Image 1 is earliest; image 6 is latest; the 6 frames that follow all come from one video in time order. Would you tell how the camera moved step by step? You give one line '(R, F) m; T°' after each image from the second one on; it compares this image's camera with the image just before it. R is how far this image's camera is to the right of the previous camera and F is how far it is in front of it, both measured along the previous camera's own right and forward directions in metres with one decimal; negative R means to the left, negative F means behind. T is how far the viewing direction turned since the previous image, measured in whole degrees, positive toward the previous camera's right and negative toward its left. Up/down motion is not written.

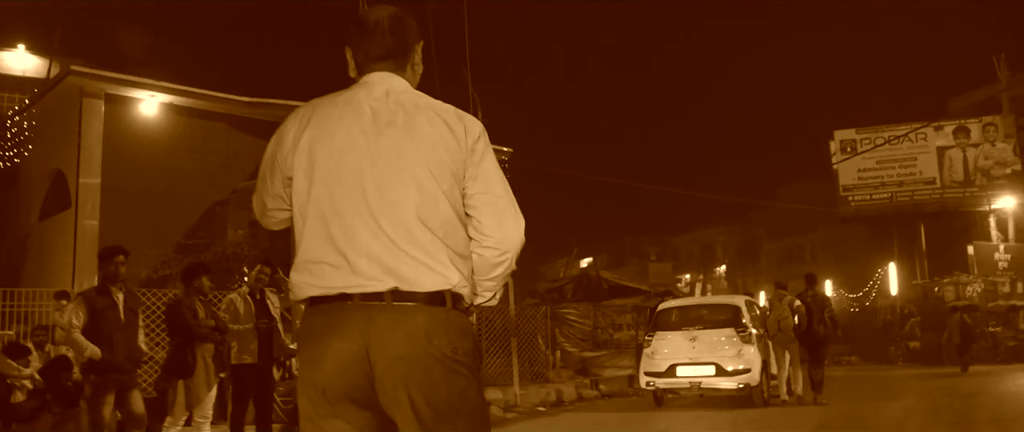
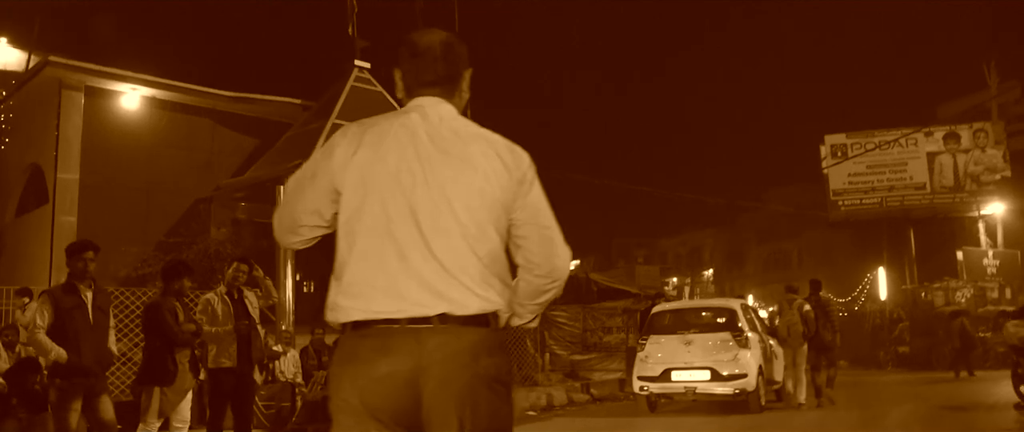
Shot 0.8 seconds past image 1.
(-0.1, +0.3) m; +1°
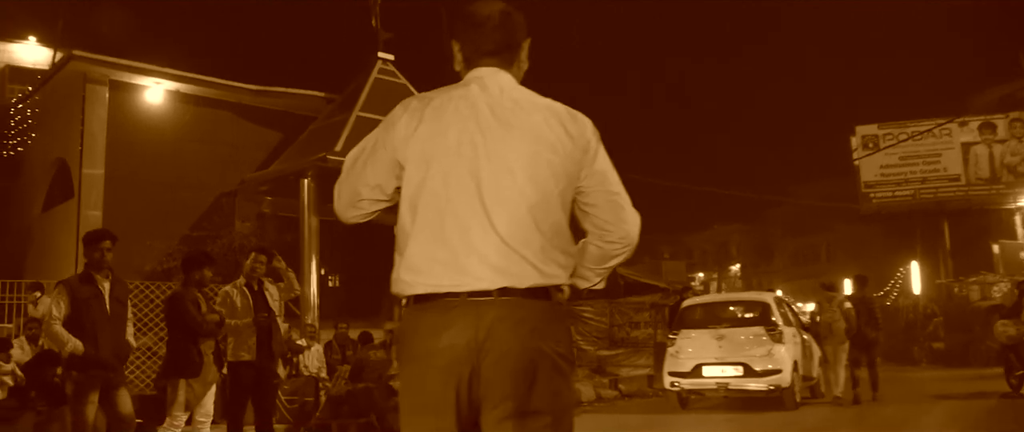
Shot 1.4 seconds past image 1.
(0.0, +0.2) m; -2°
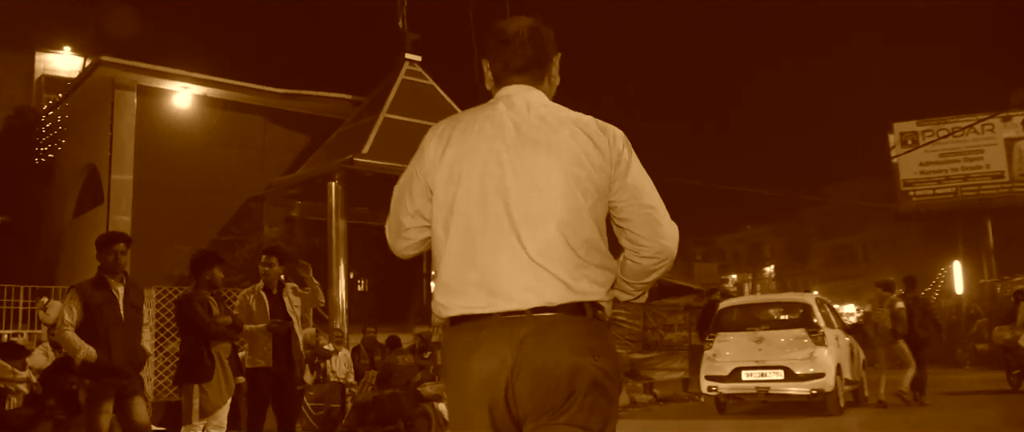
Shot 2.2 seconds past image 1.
(0.0, +0.2) m; -2°
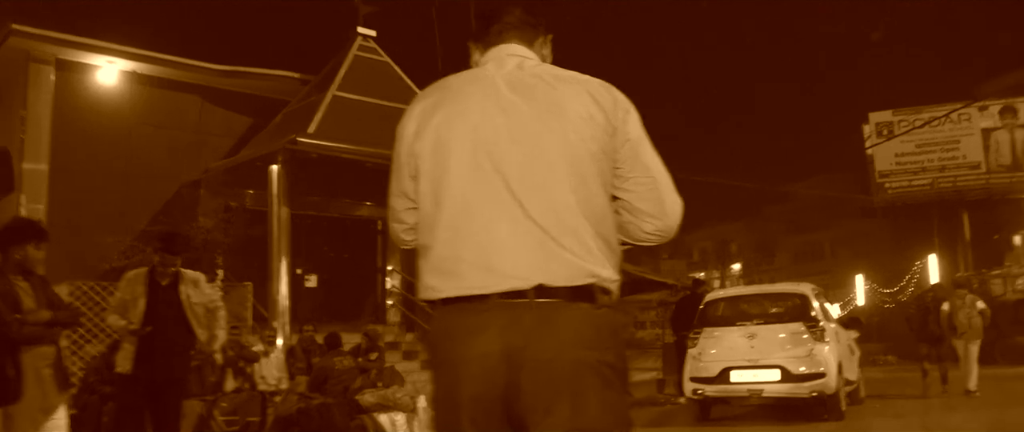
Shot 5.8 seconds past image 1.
(0.0, +1.2) m; +2°
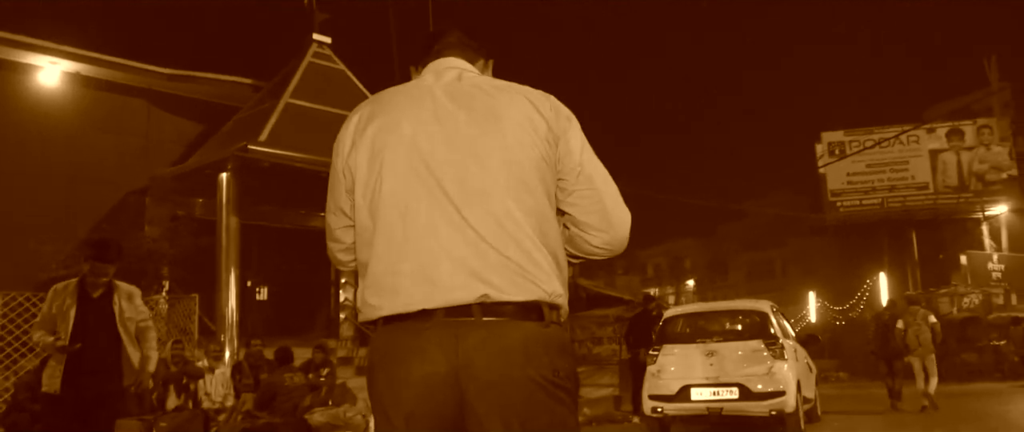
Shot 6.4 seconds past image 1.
(0.0, +0.2) m; +3°
